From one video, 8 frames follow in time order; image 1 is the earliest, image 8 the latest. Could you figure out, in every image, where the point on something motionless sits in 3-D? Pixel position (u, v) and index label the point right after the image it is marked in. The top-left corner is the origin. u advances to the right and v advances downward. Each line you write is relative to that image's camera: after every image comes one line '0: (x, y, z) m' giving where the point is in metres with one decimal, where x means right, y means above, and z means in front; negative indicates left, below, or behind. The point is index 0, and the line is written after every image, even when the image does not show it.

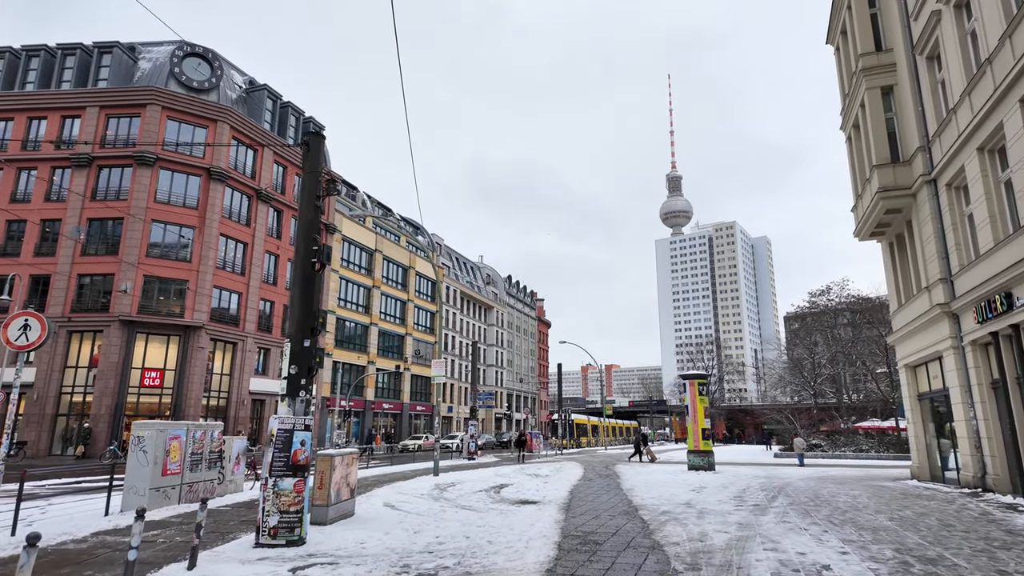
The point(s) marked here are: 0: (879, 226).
0: (+12.4, +2.1, +19.8) m
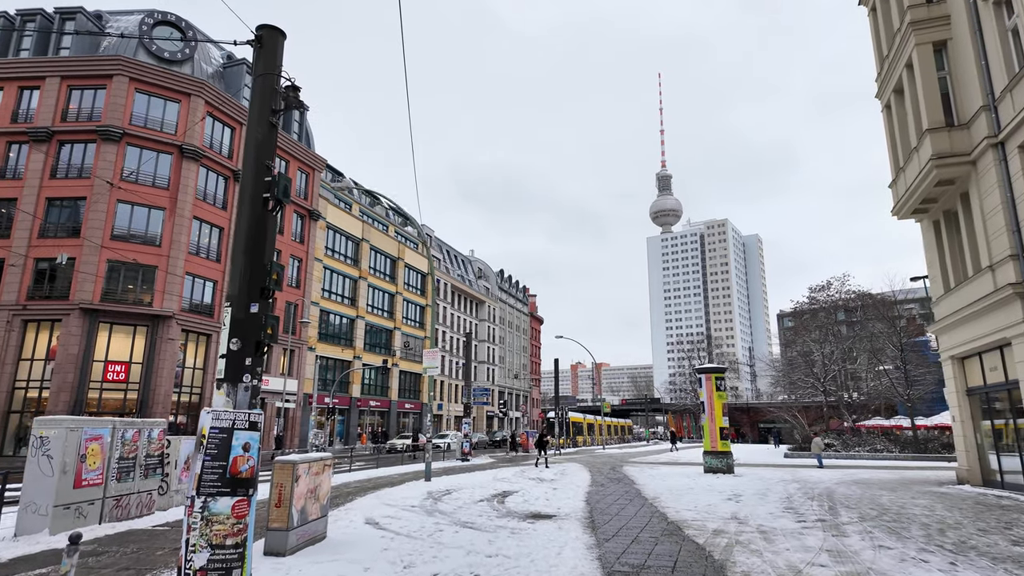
0: (+12.5, +2.6, +17.7) m
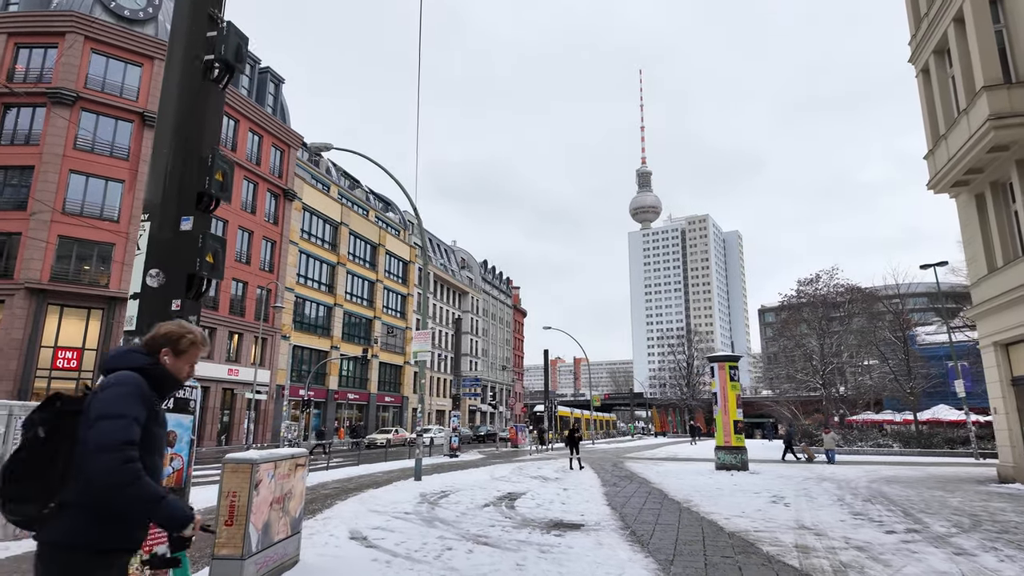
0: (+12.6, +3.2, +16.1) m
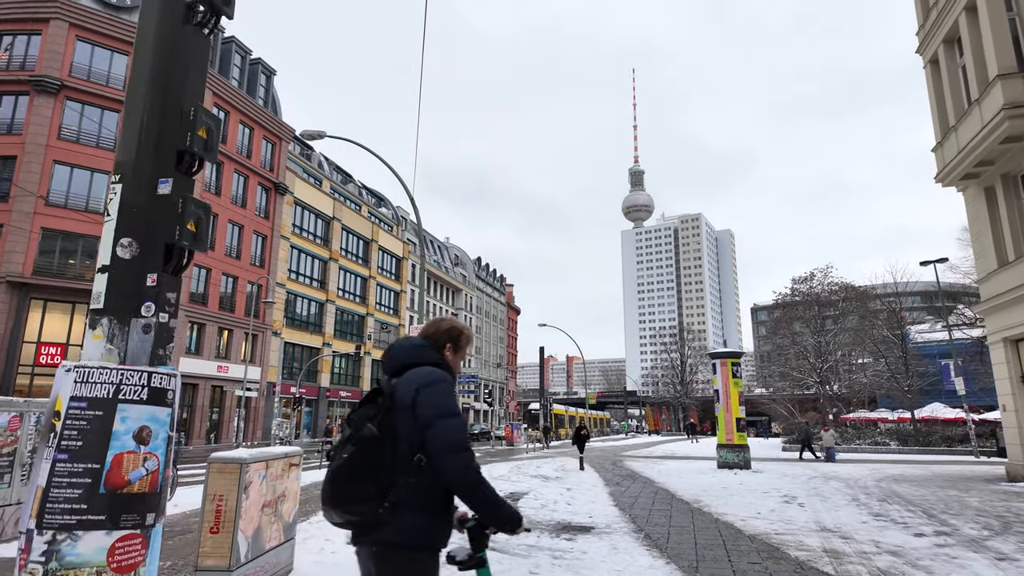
0: (+12.6, +3.4, +15.7) m
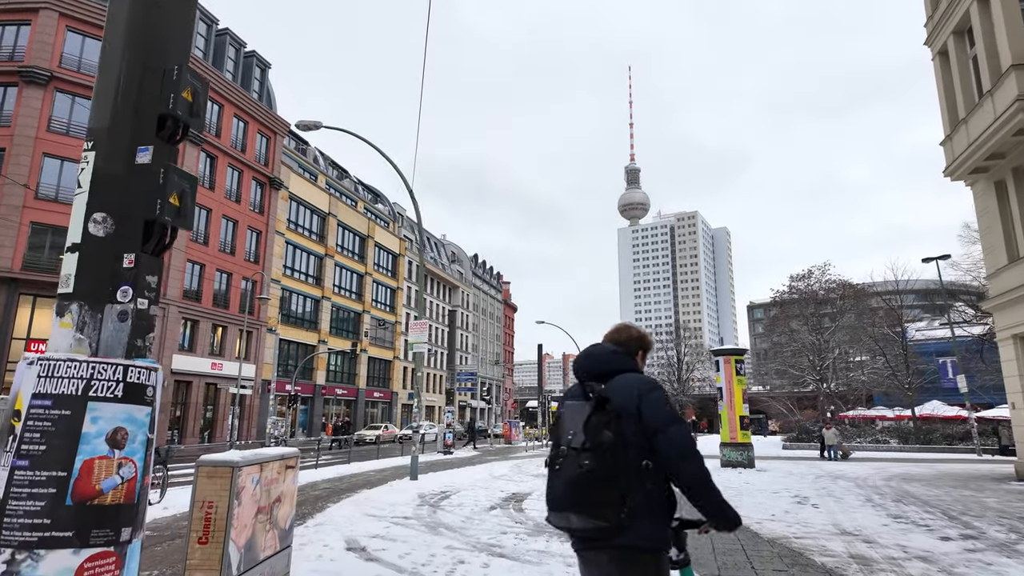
0: (+12.6, +3.5, +15.4) m
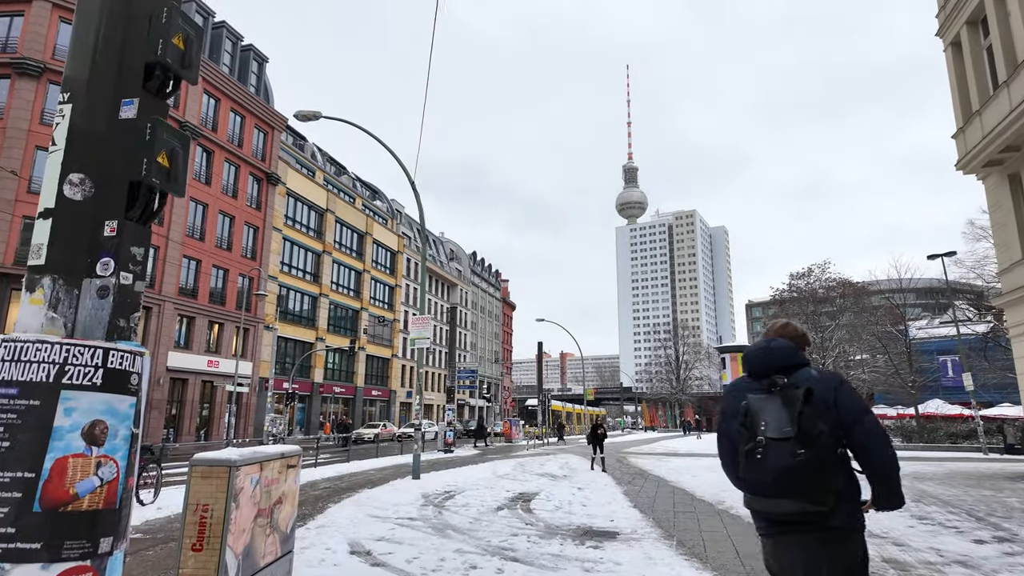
0: (+12.8, +3.6, +15.1) m
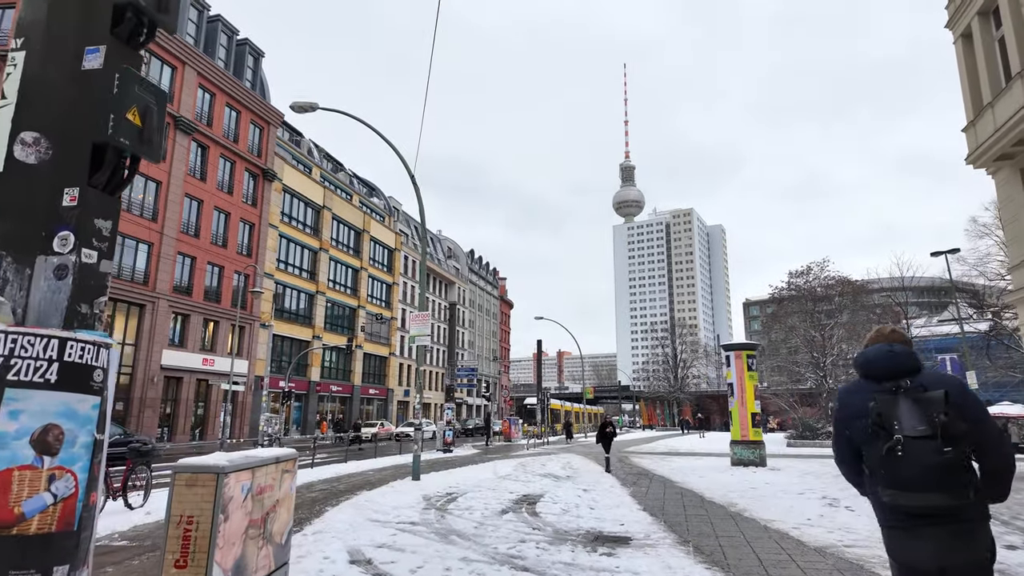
0: (+12.8, +3.7, +14.8) m
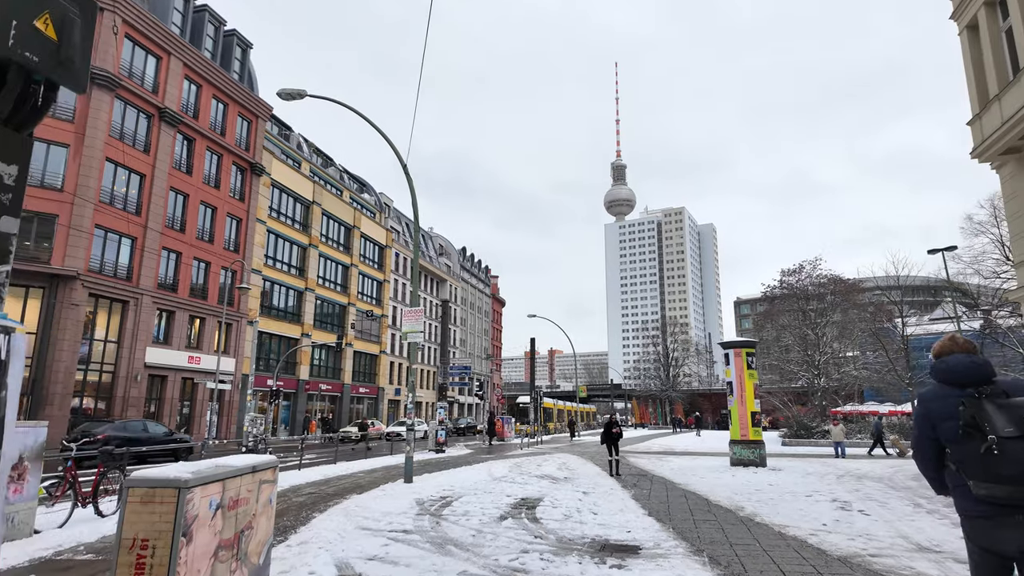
0: (+12.7, +3.8, +14.4) m
